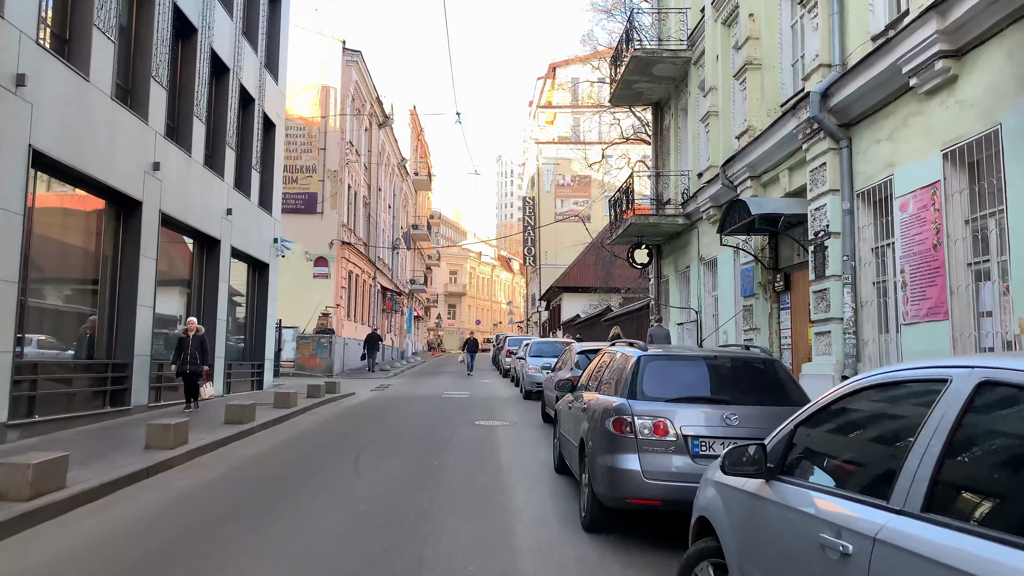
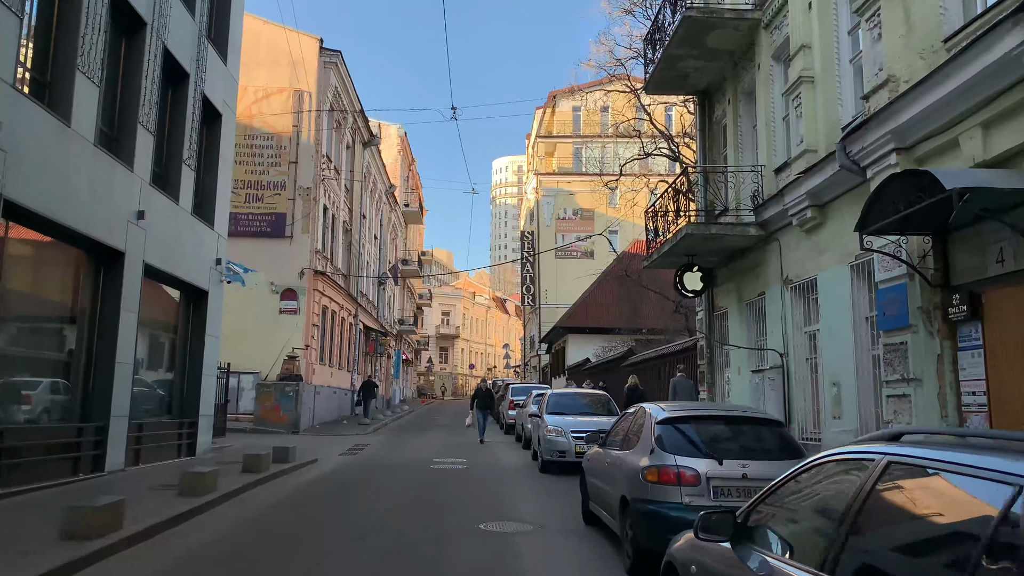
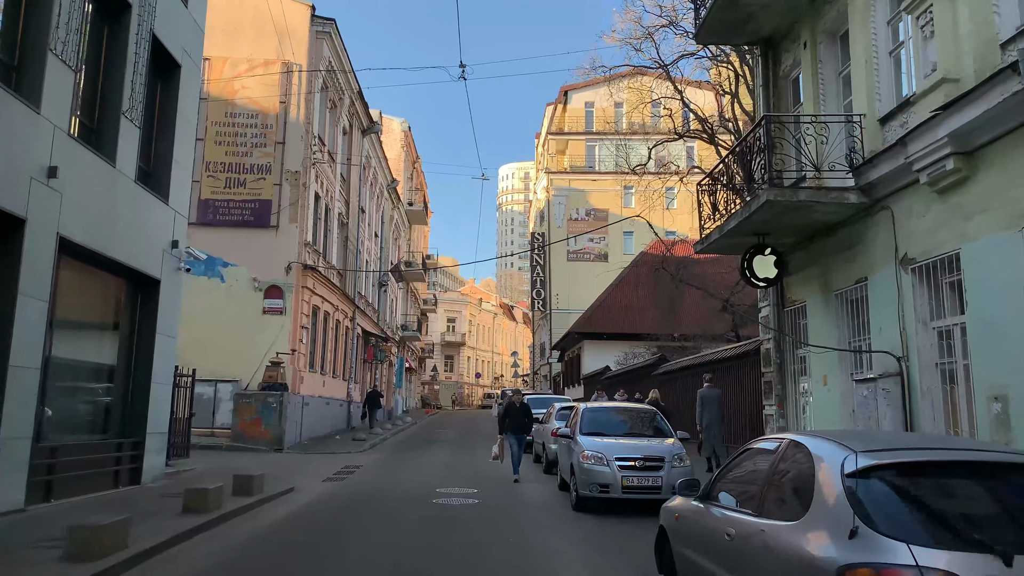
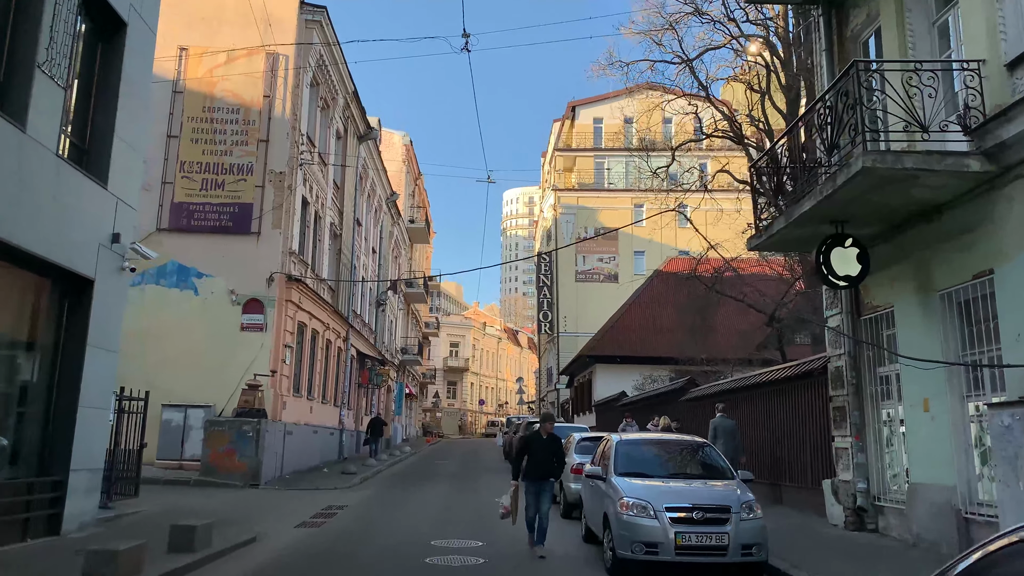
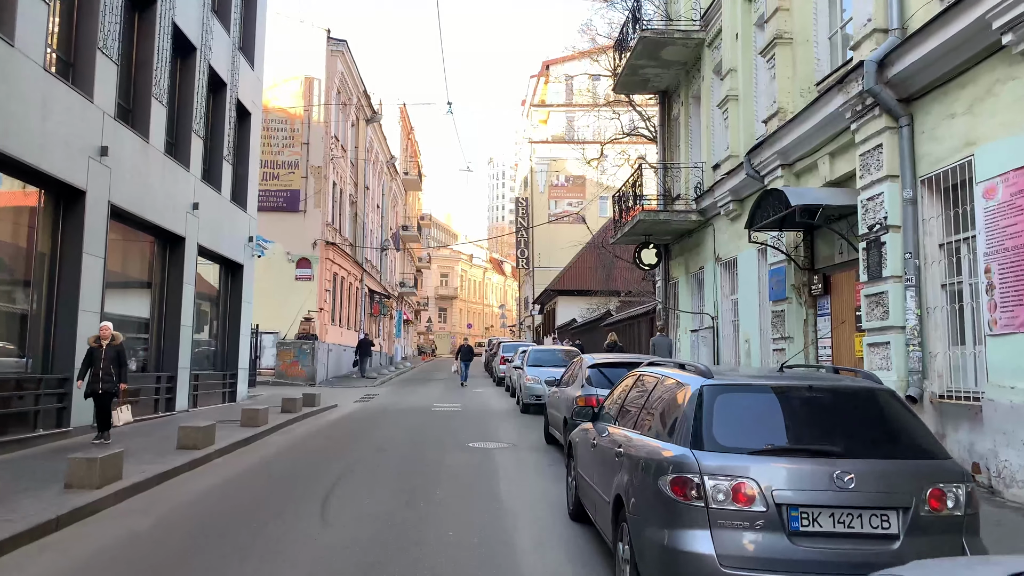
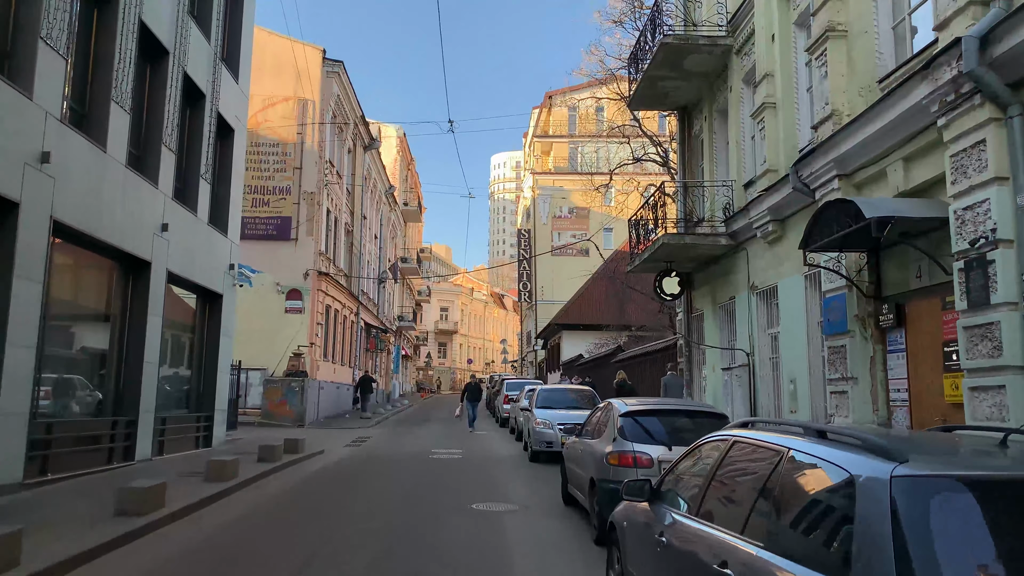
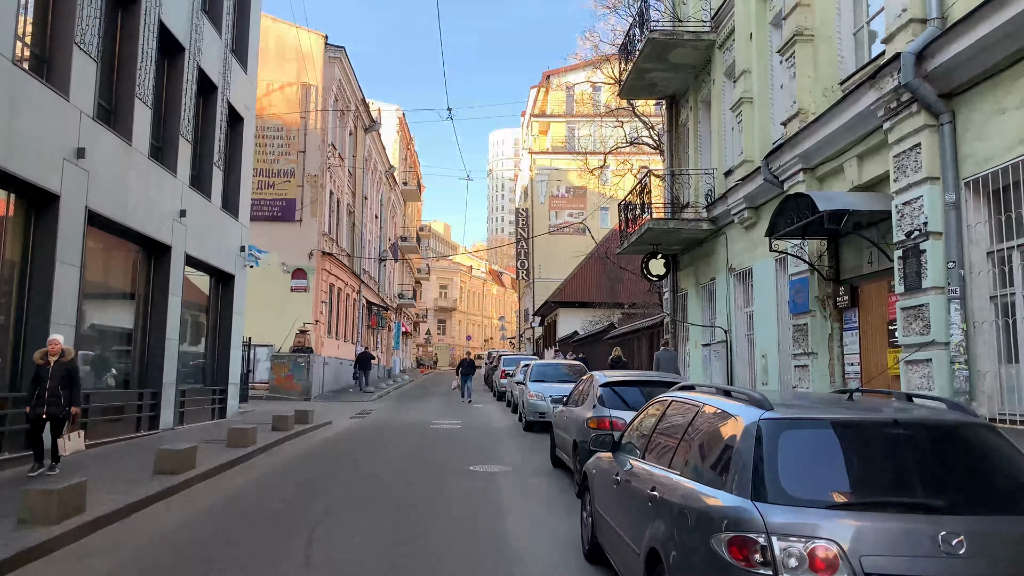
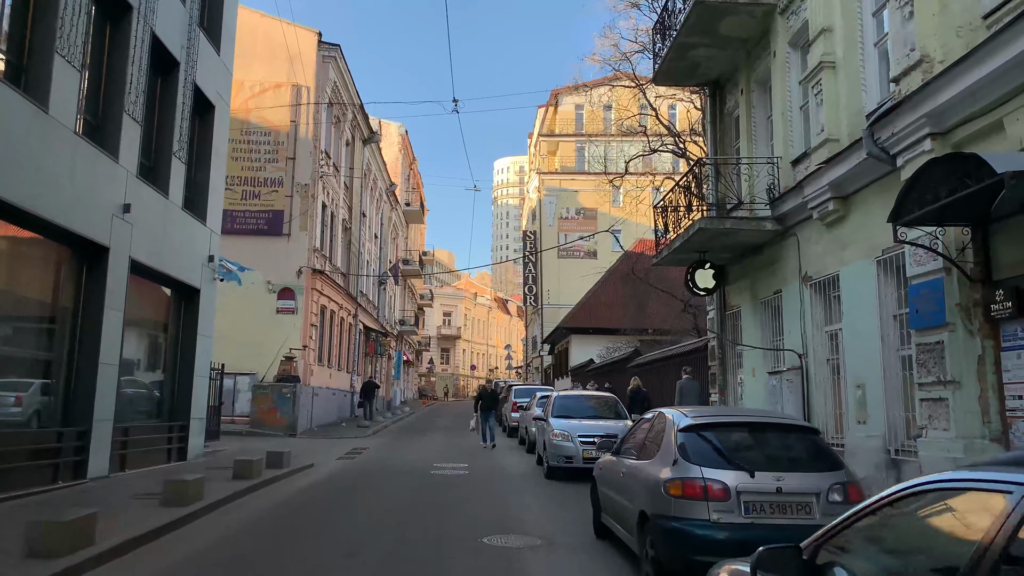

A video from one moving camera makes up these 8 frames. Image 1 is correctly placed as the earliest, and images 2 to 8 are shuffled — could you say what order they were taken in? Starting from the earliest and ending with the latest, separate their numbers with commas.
5, 7, 6, 2, 8, 3, 4
